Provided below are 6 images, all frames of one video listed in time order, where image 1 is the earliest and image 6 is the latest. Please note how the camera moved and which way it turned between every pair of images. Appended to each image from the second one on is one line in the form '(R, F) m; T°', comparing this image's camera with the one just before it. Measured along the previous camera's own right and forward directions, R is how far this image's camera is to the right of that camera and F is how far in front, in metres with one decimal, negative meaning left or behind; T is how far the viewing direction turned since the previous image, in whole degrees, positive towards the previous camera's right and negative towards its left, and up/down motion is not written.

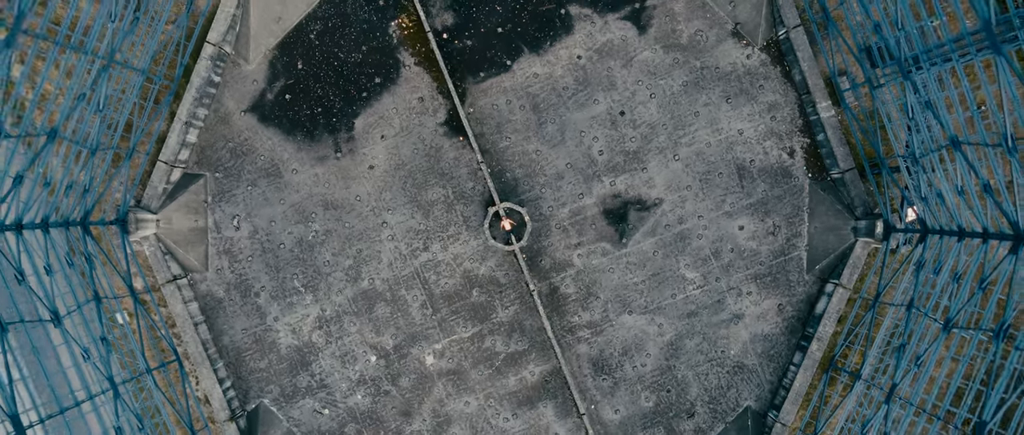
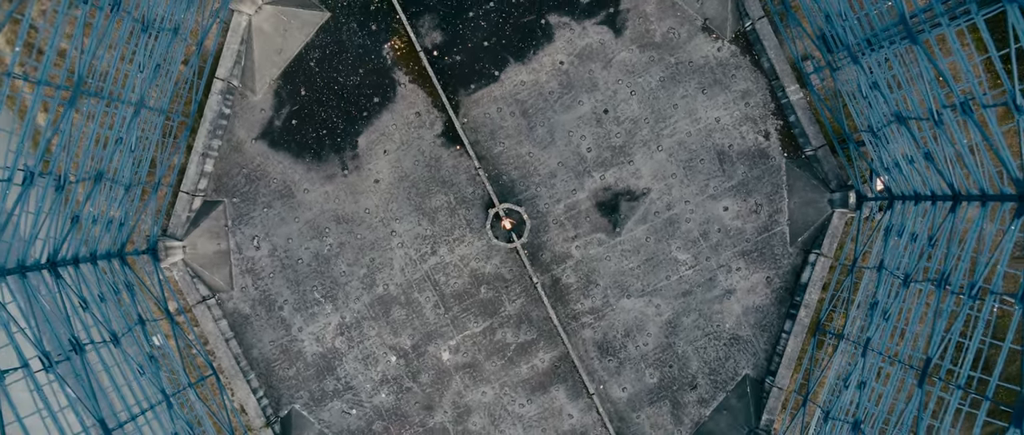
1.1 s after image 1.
(0.0, -1.1) m; 0°
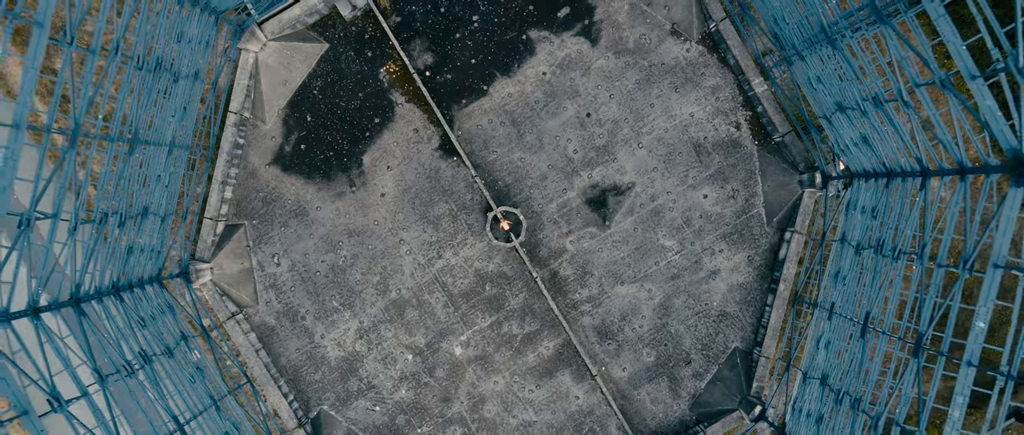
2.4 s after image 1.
(+0.1, -1.4) m; 0°
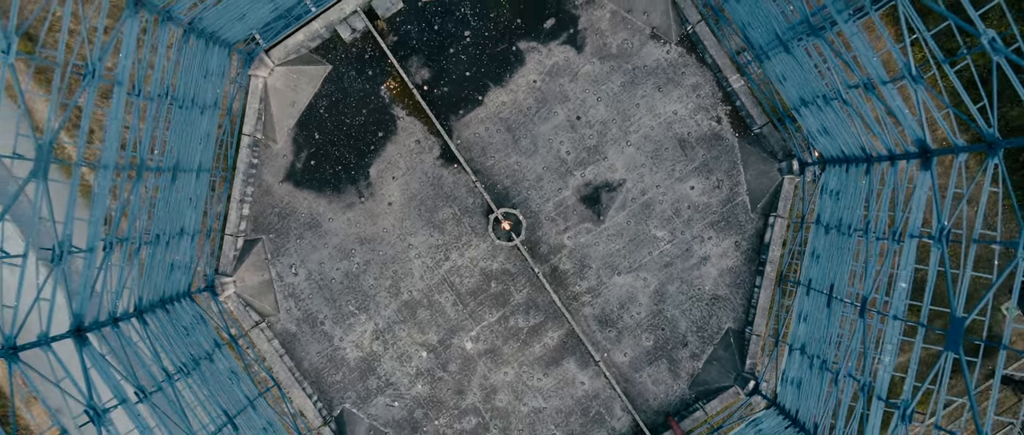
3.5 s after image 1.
(0.0, -1.2) m; 0°
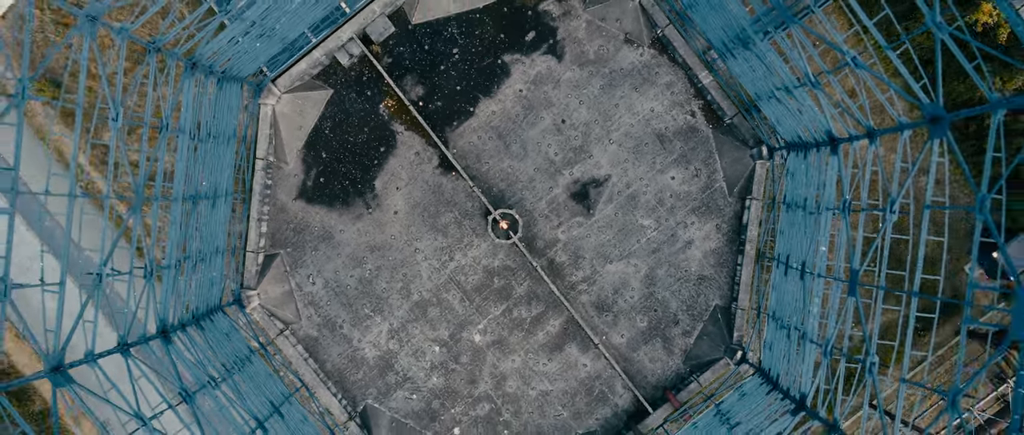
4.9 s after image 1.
(+0.1, -1.6) m; 0°
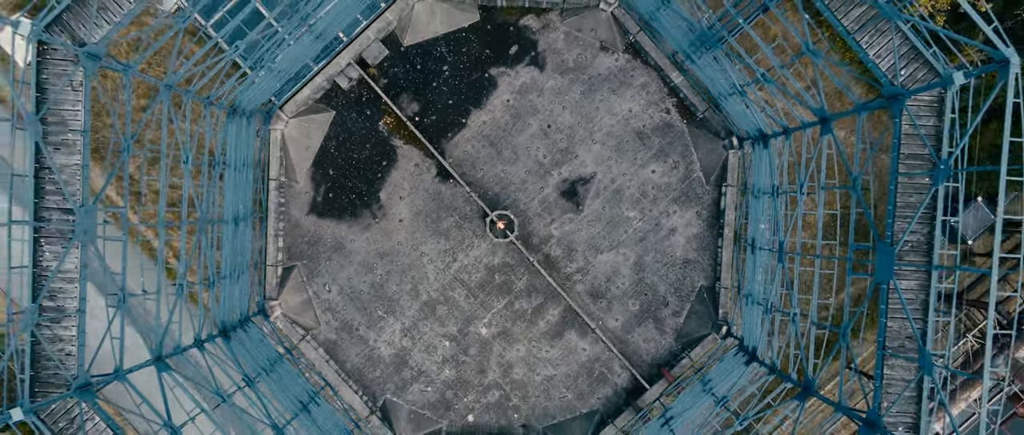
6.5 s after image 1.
(+0.1, -1.7) m; 0°
